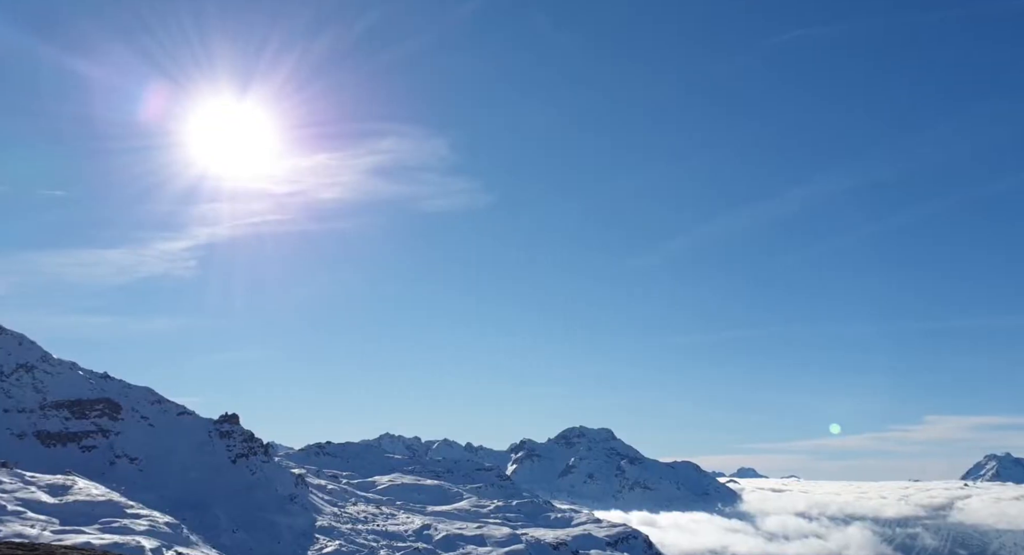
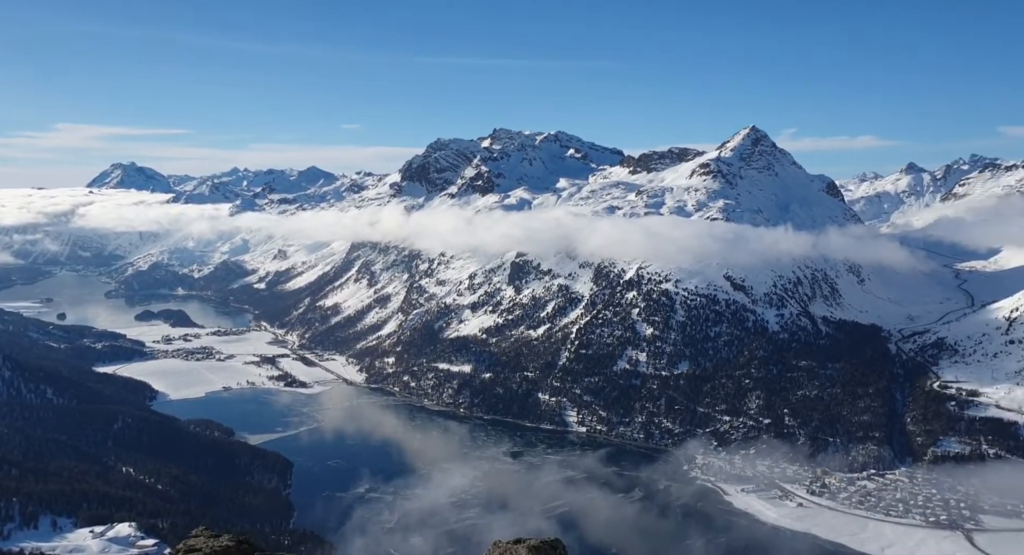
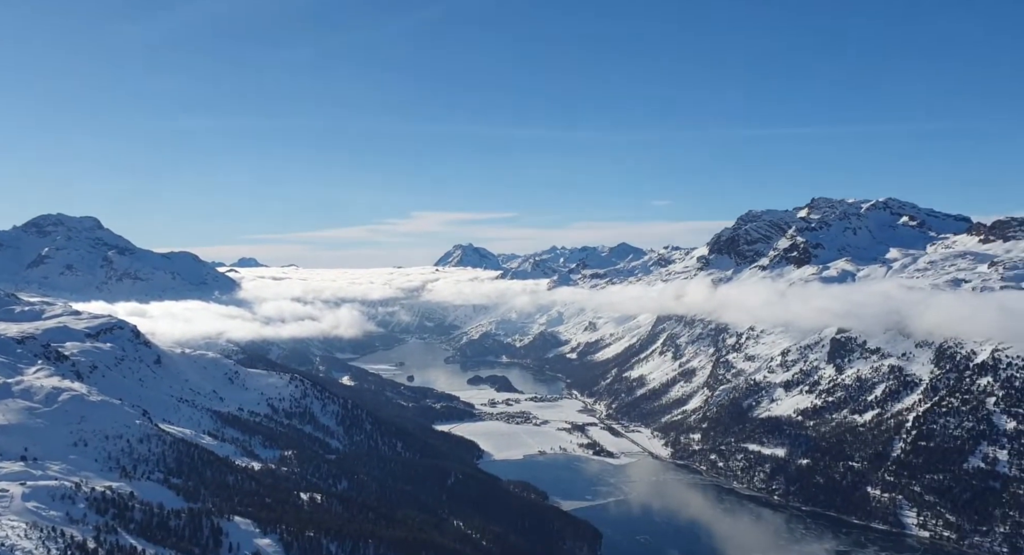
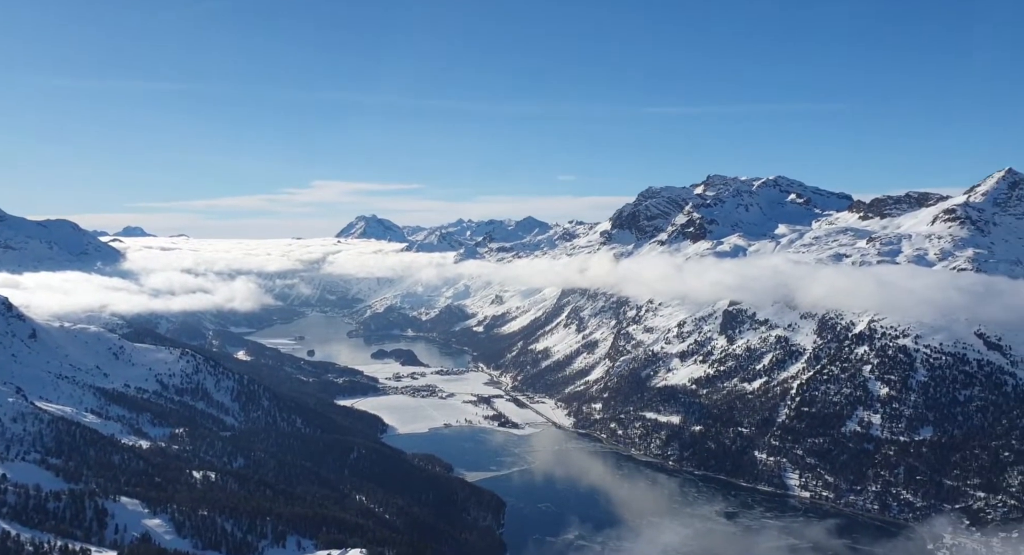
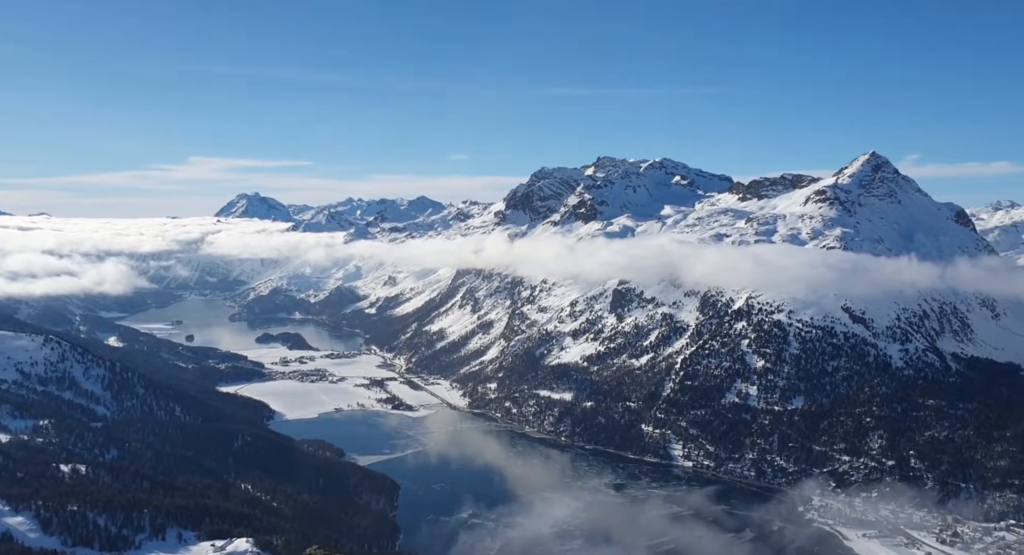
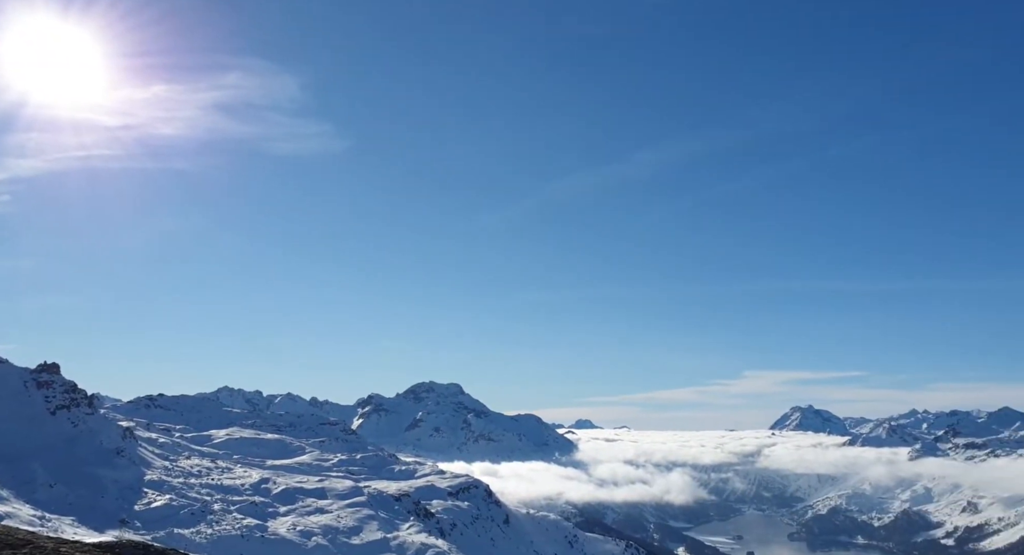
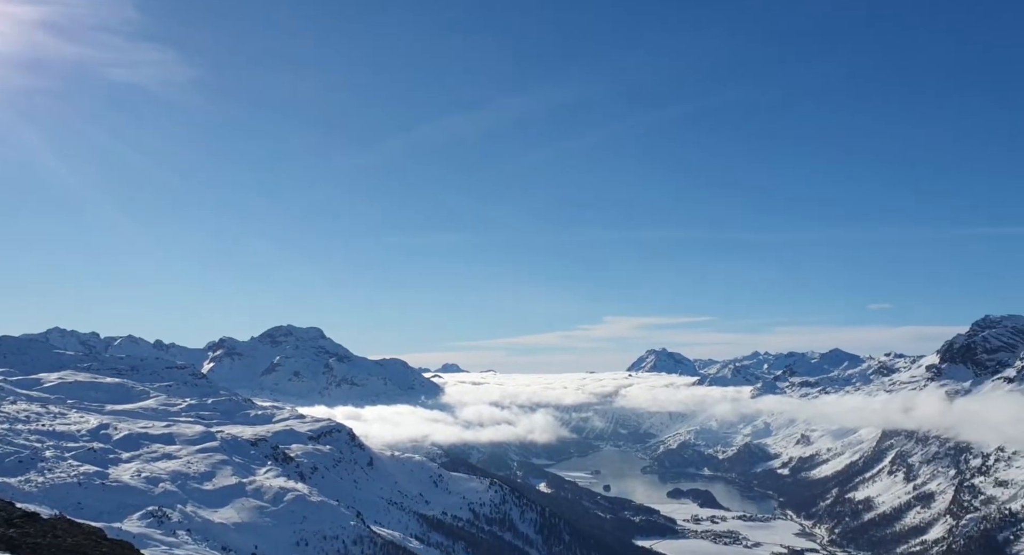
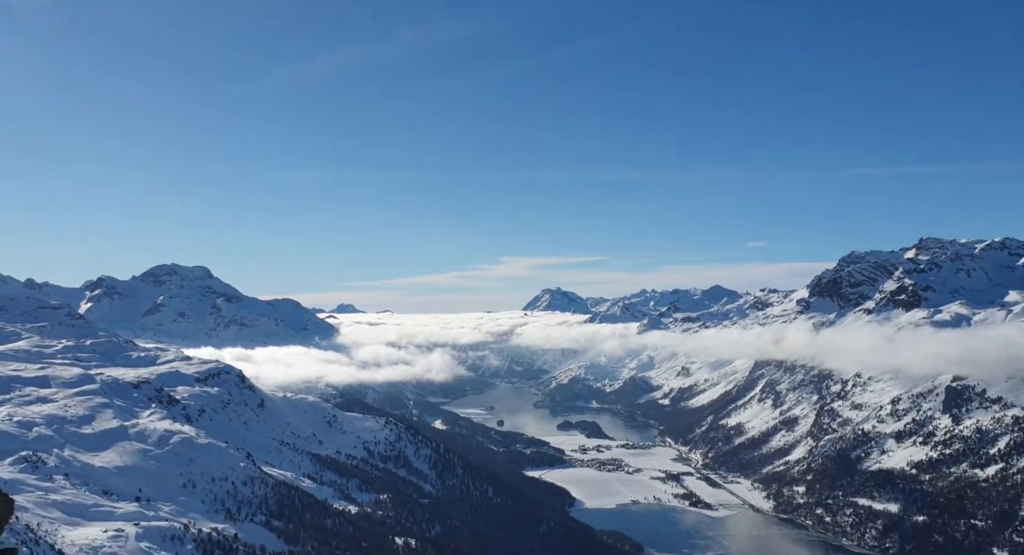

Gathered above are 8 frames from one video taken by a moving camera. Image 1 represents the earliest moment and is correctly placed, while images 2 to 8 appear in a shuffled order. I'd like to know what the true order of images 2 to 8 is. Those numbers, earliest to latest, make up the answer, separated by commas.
6, 7, 8, 3, 4, 5, 2
